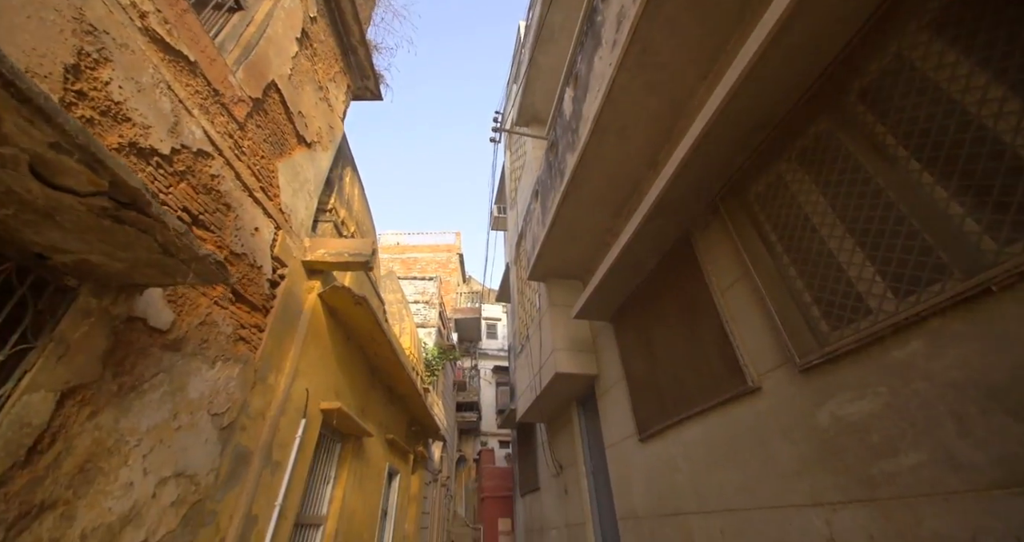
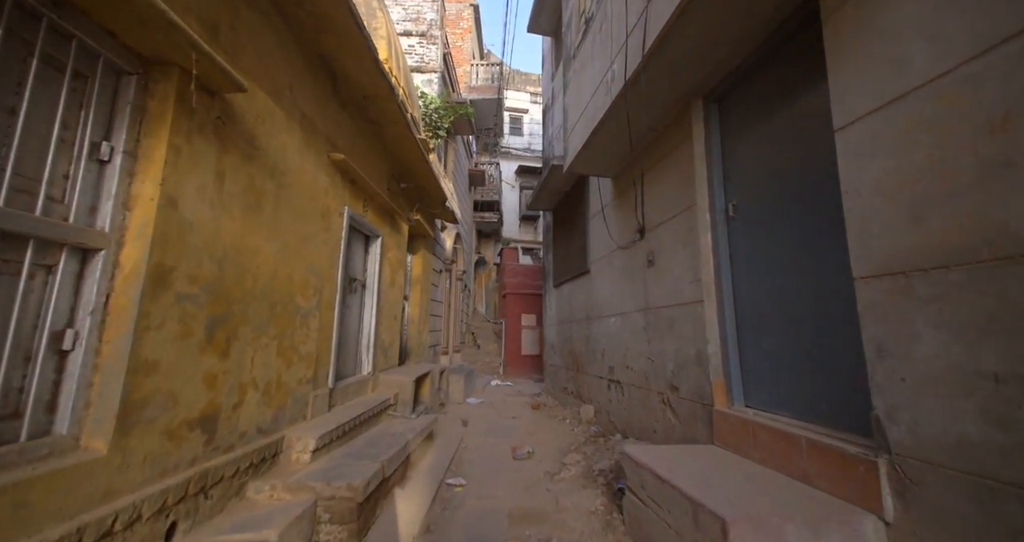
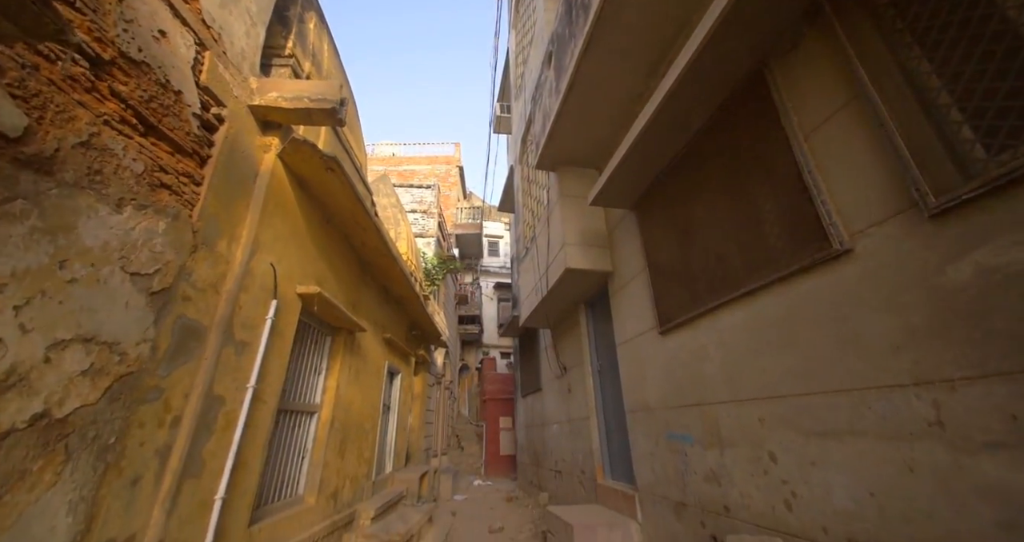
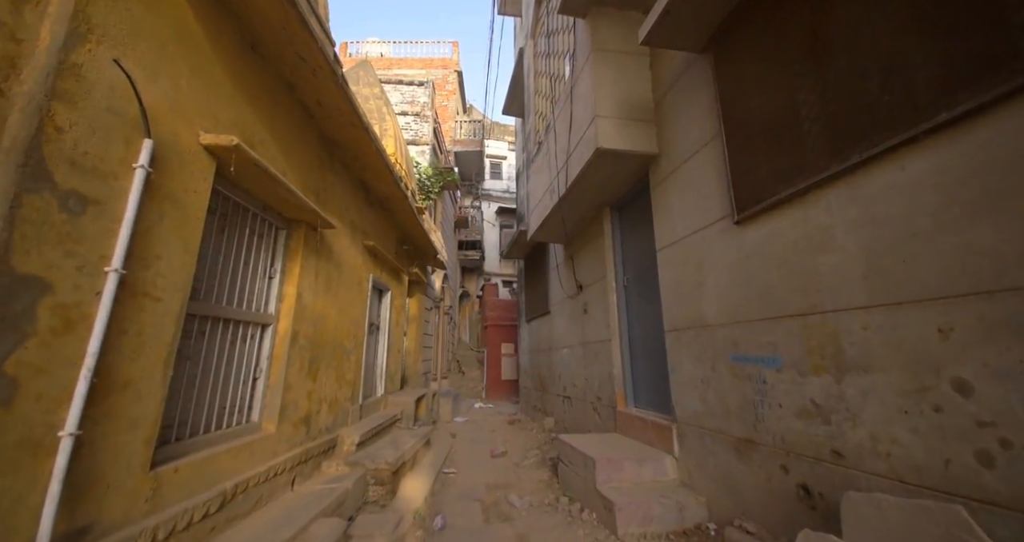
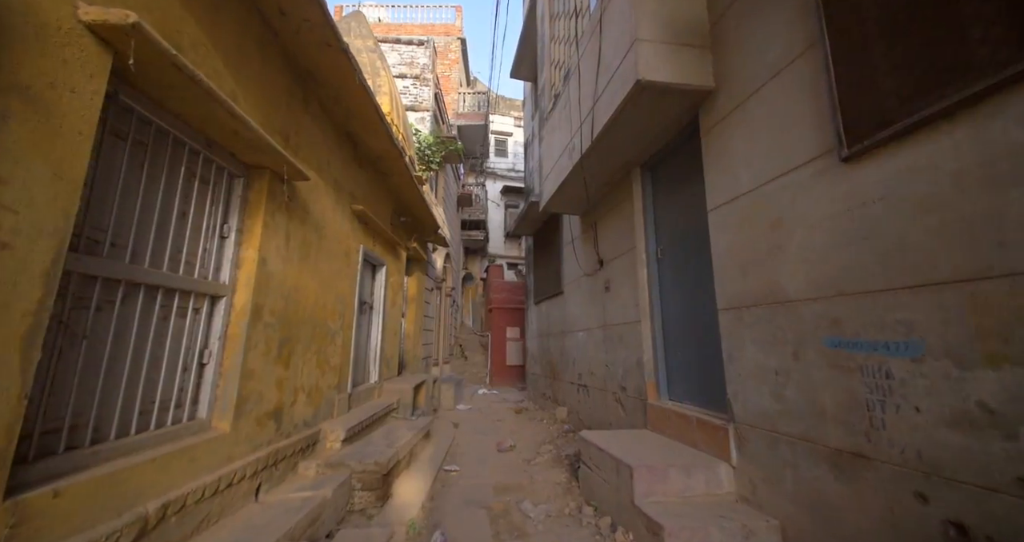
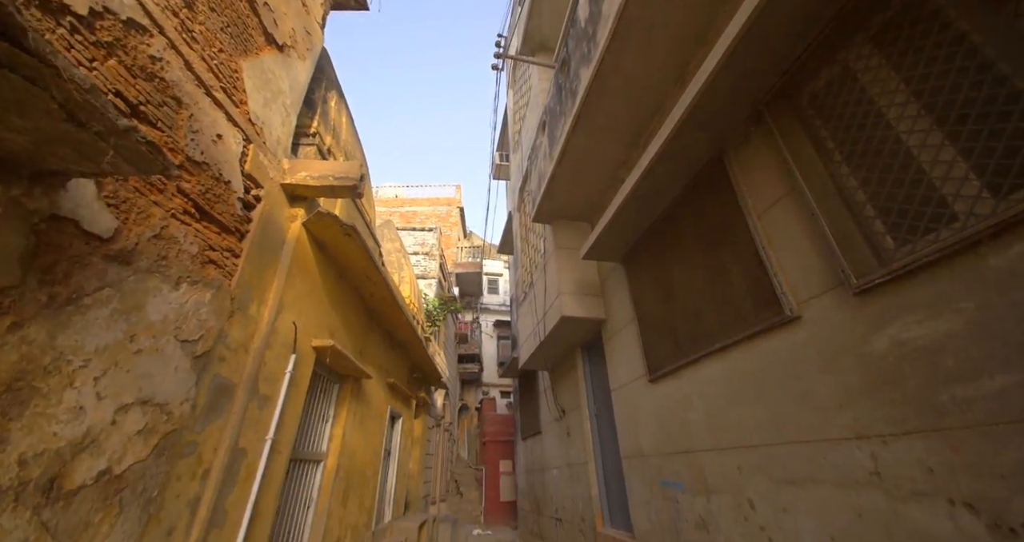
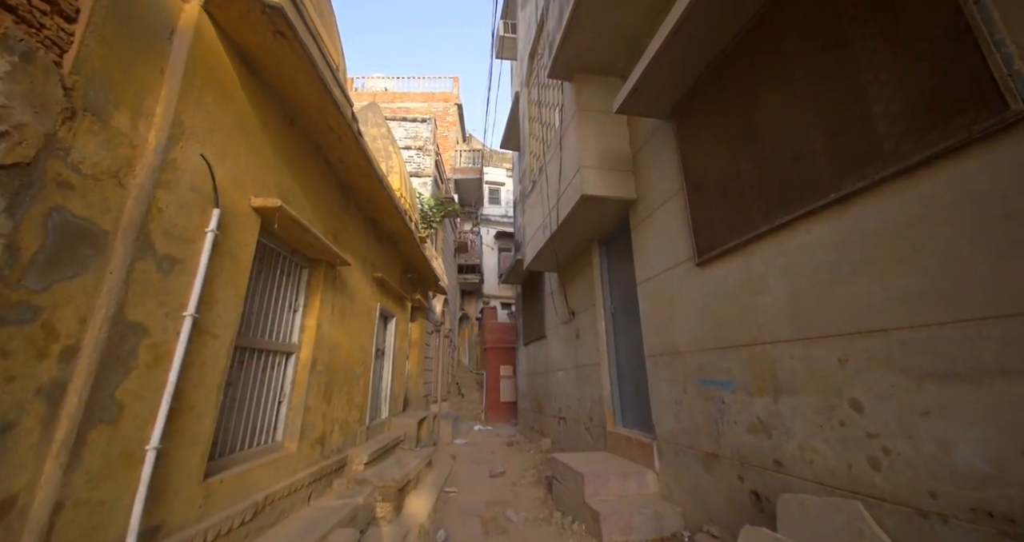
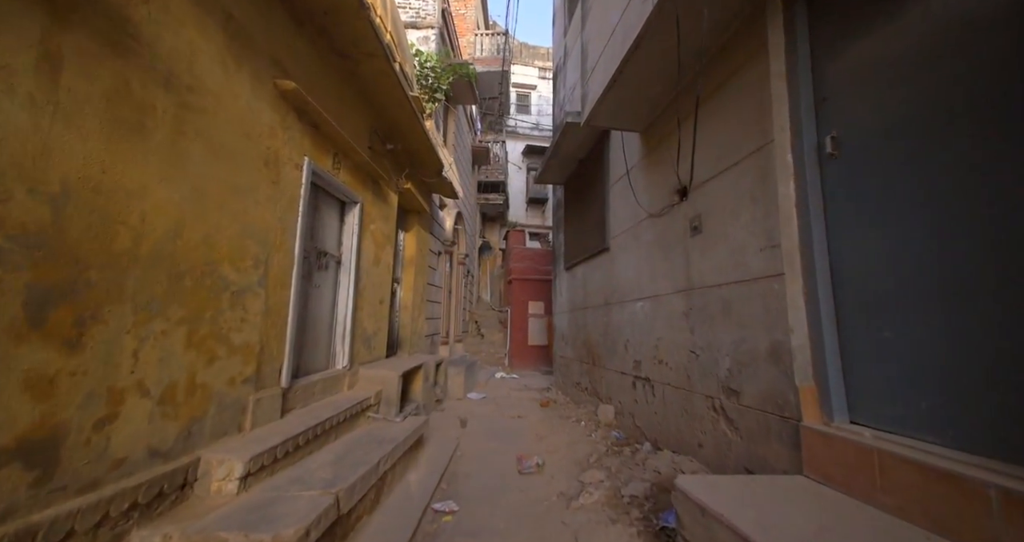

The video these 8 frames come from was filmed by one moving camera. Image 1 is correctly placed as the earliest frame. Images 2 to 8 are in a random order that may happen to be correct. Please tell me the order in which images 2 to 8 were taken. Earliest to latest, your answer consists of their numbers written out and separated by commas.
6, 3, 7, 4, 5, 2, 8
